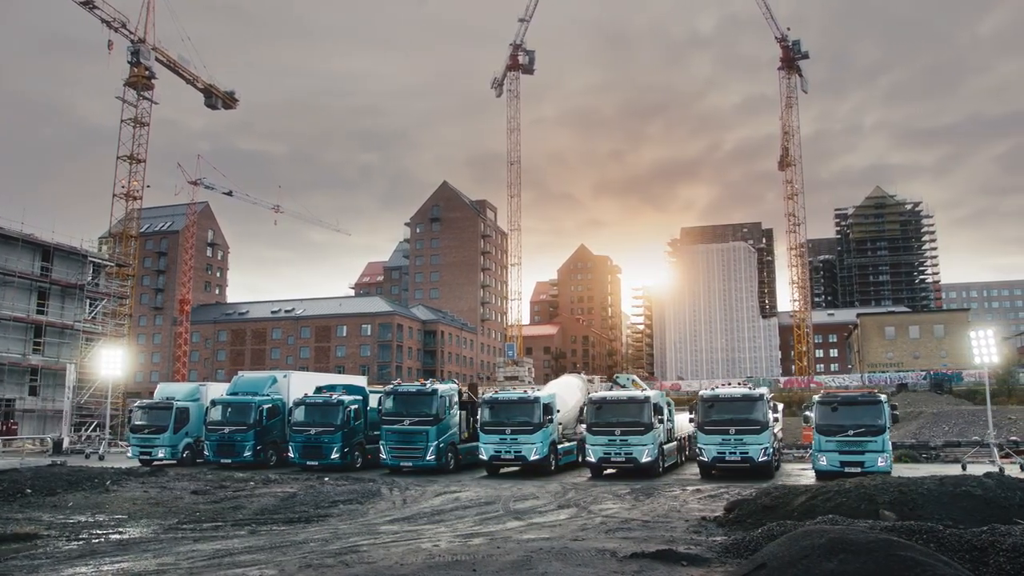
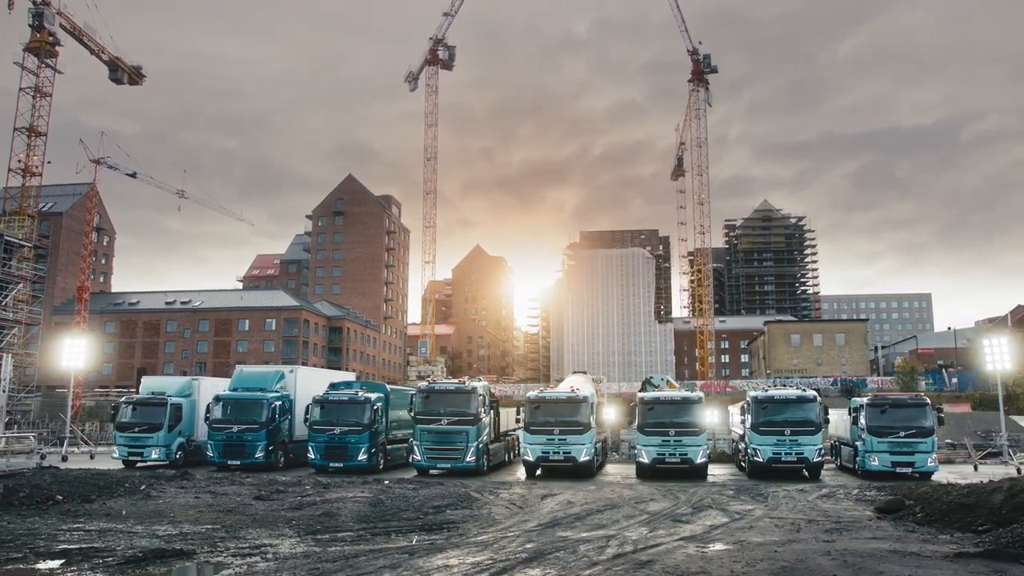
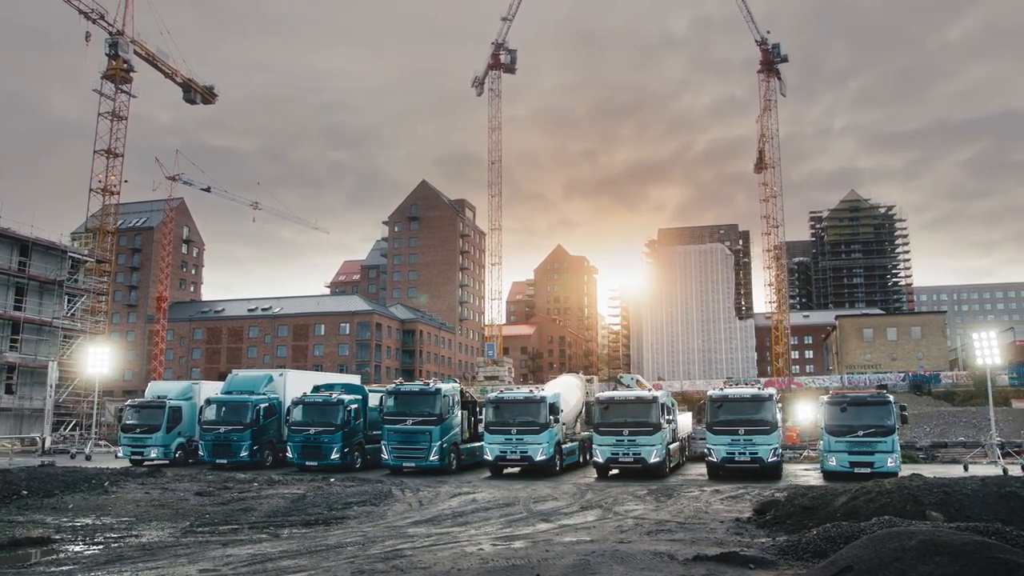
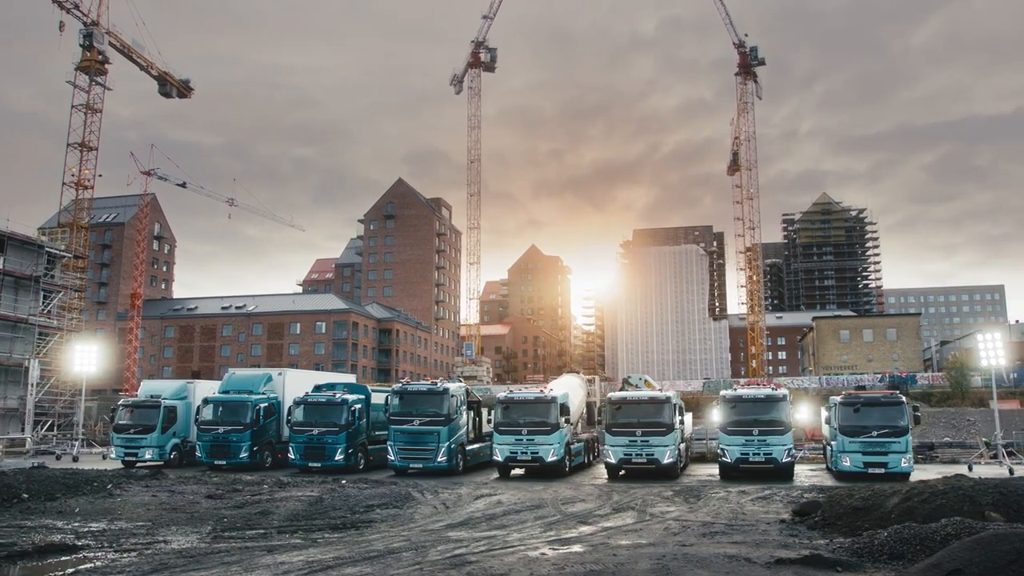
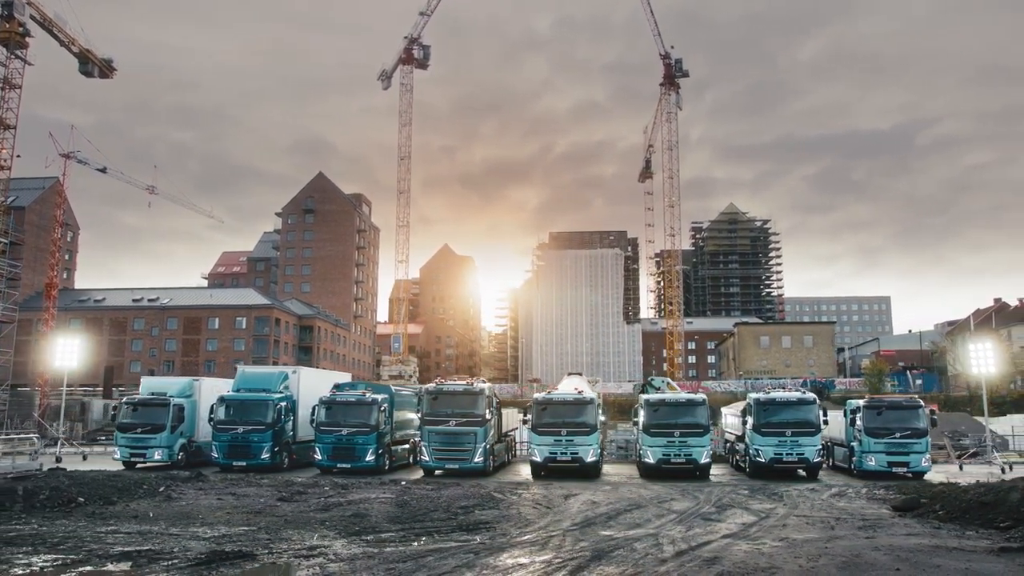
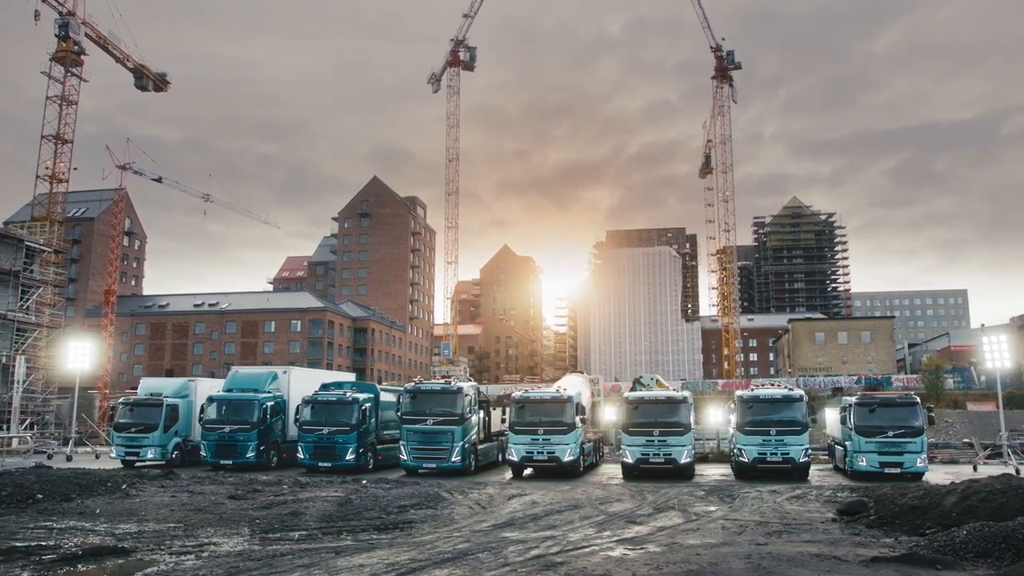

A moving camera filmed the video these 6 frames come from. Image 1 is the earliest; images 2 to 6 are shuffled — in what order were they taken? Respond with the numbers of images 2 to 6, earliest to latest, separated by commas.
3, 4, 6, 2, 5
